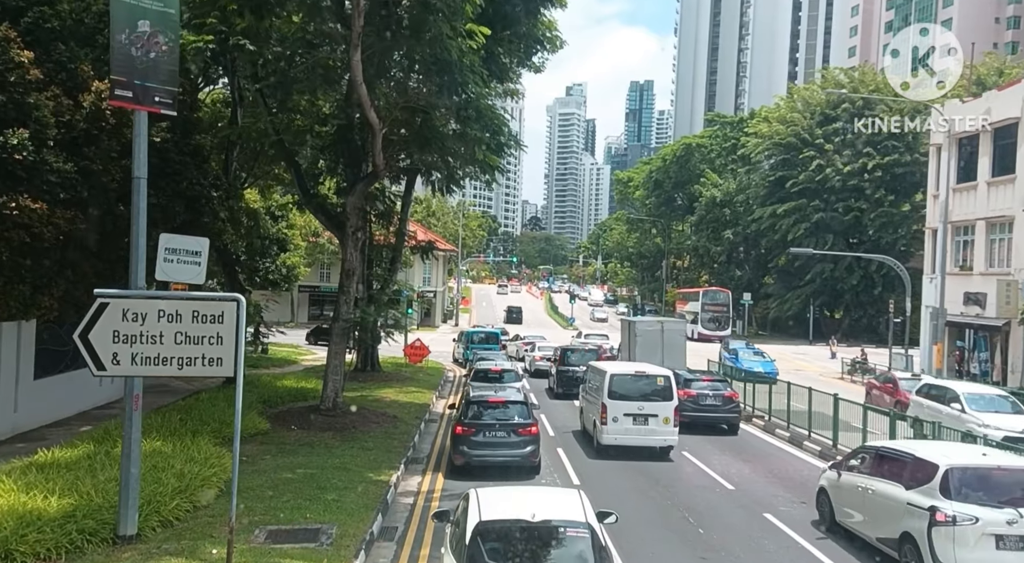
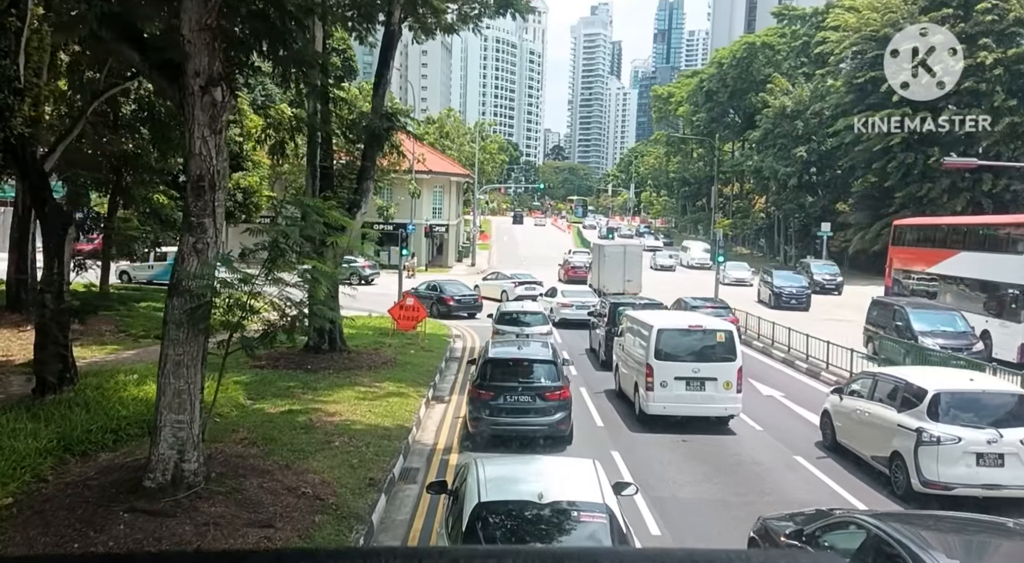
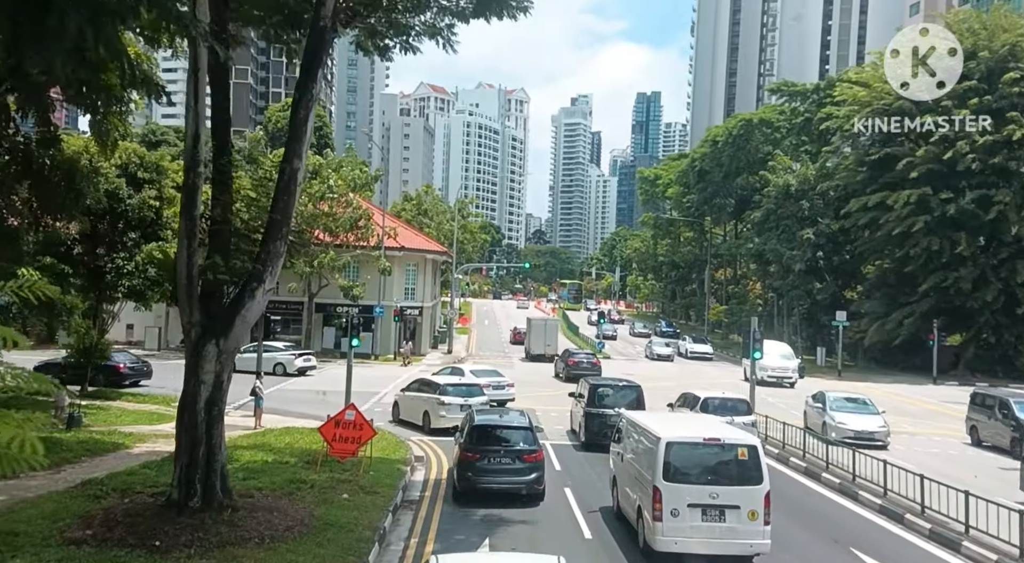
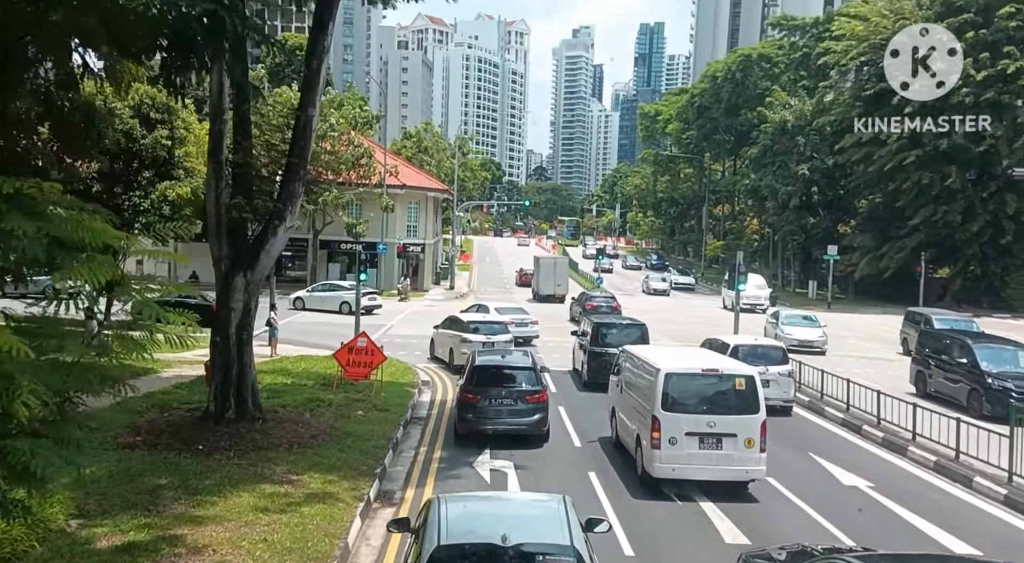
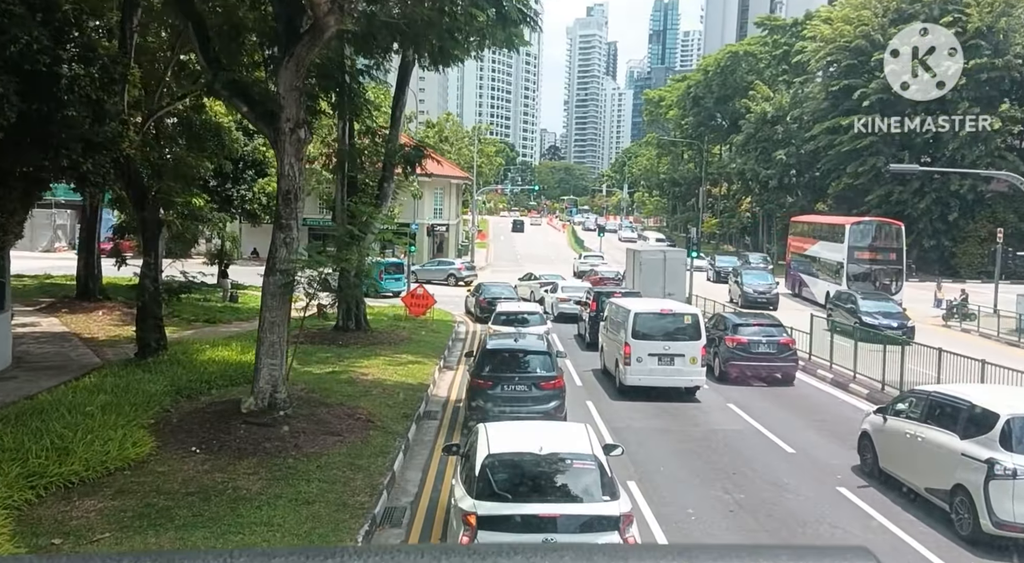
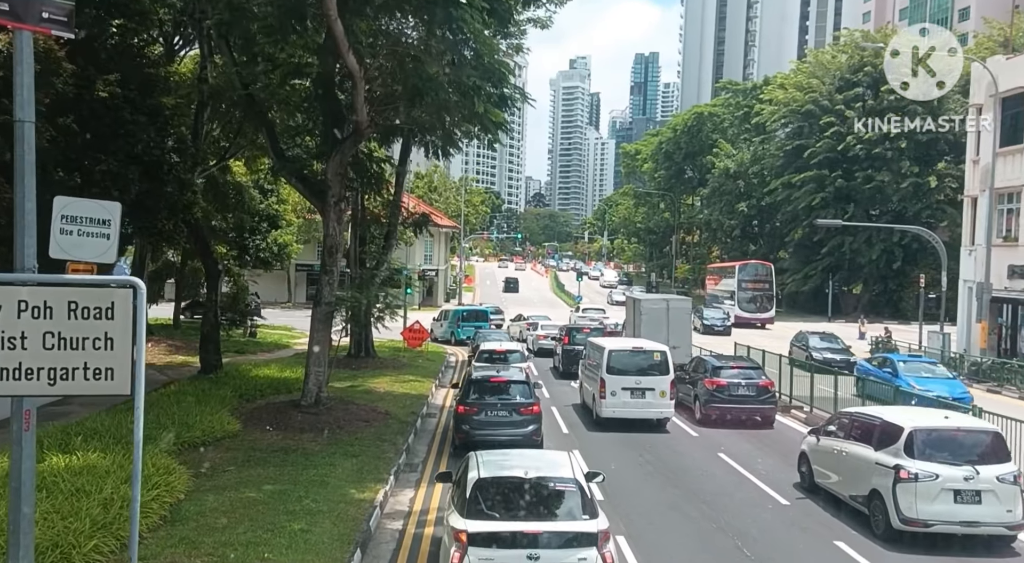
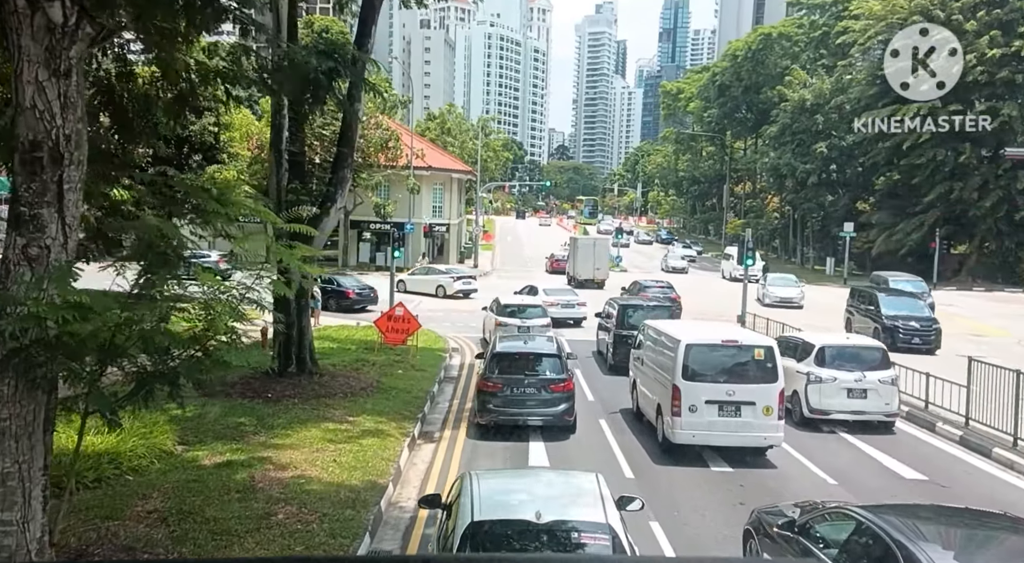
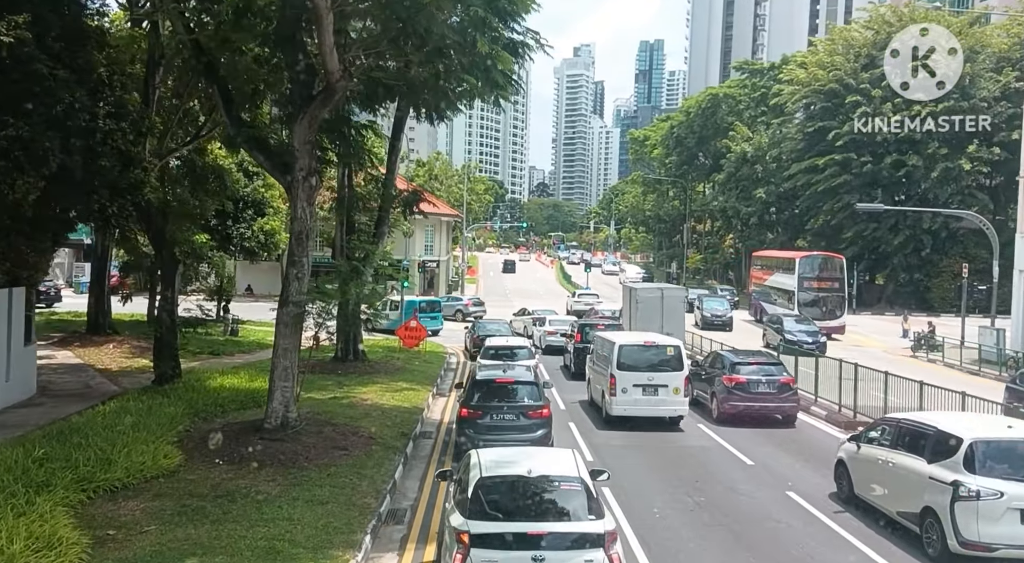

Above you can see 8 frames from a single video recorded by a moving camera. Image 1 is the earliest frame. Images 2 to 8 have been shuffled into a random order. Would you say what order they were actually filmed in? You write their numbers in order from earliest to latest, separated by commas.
6, 8, 5, 2, 7, 4, 3
